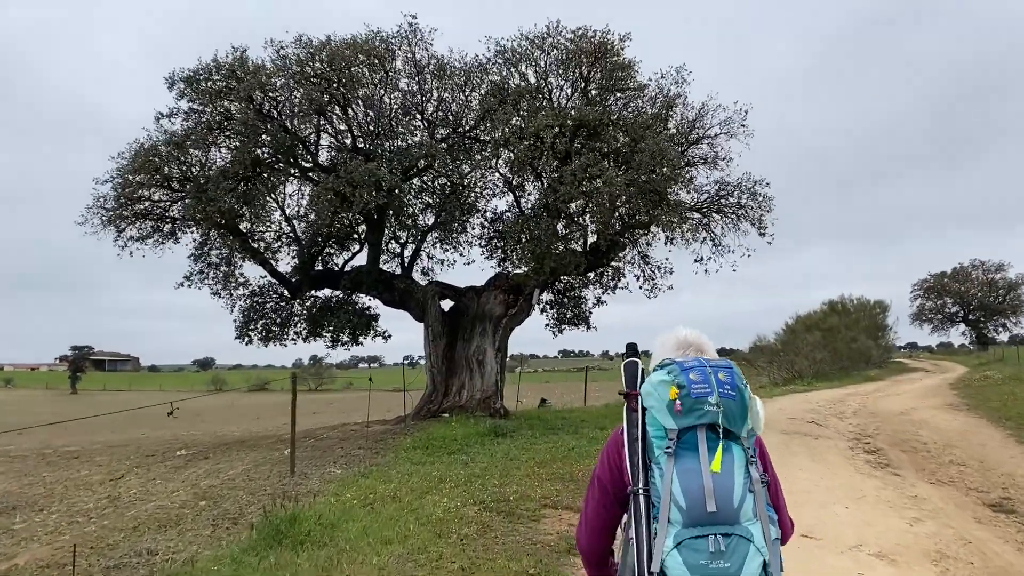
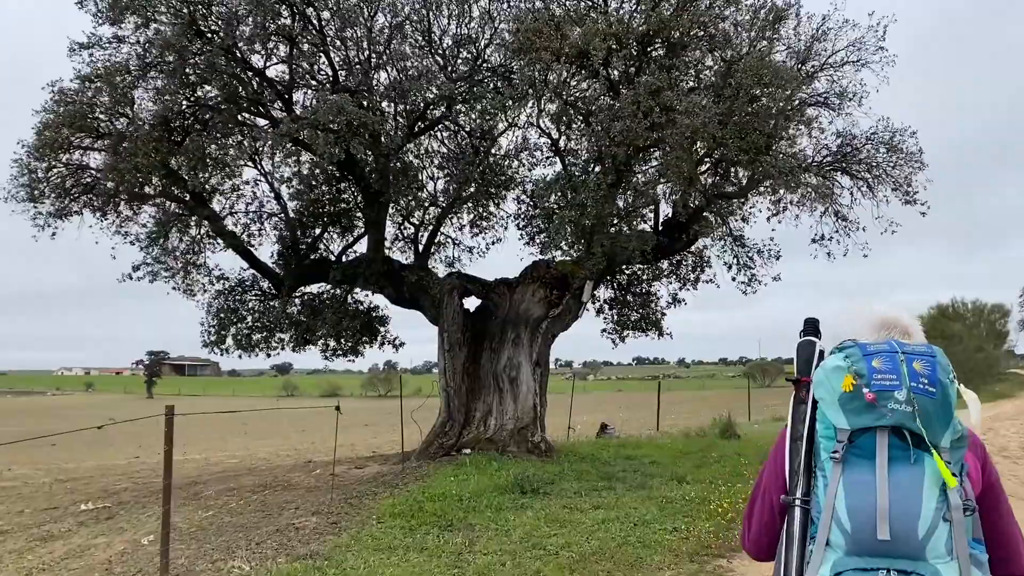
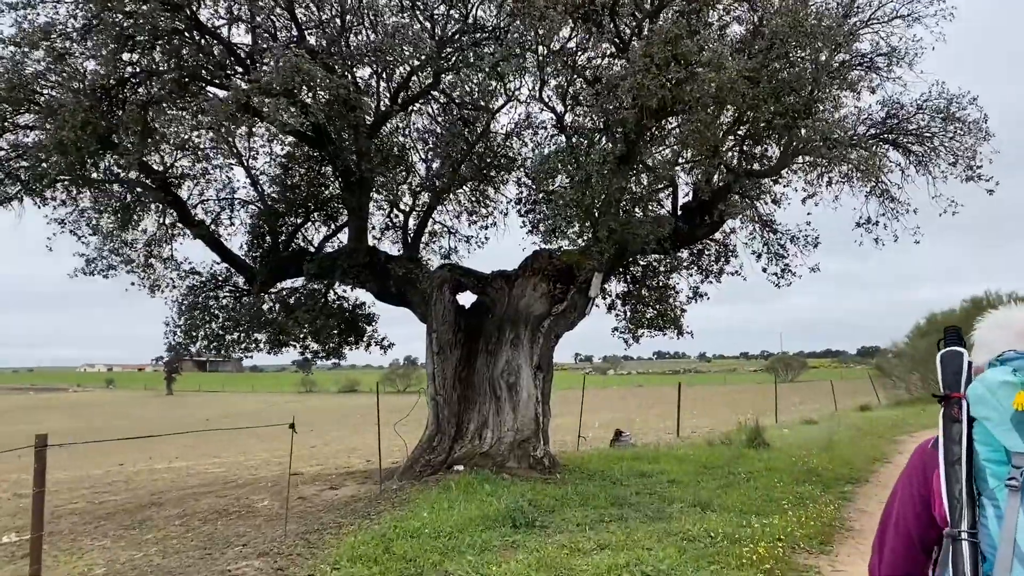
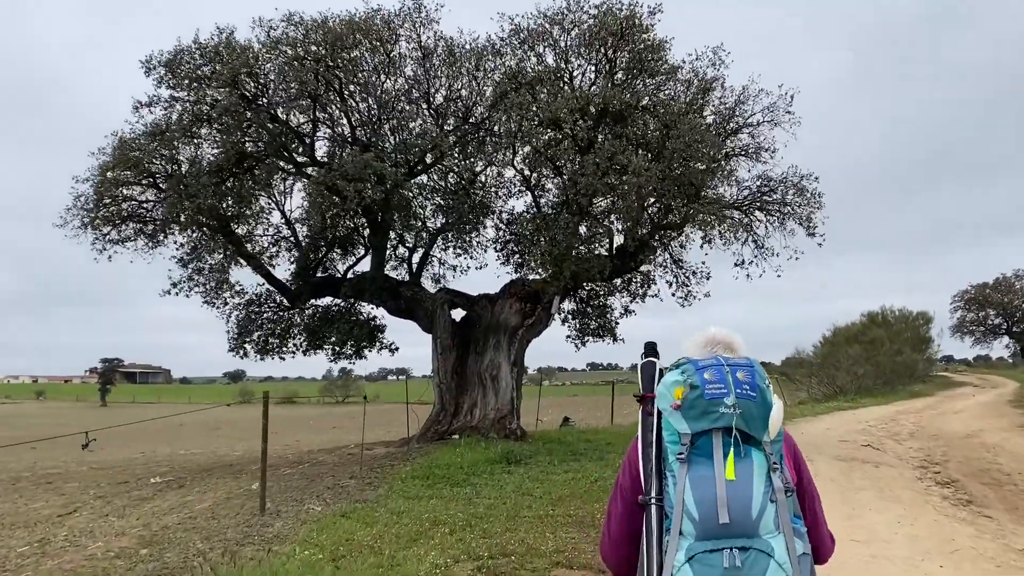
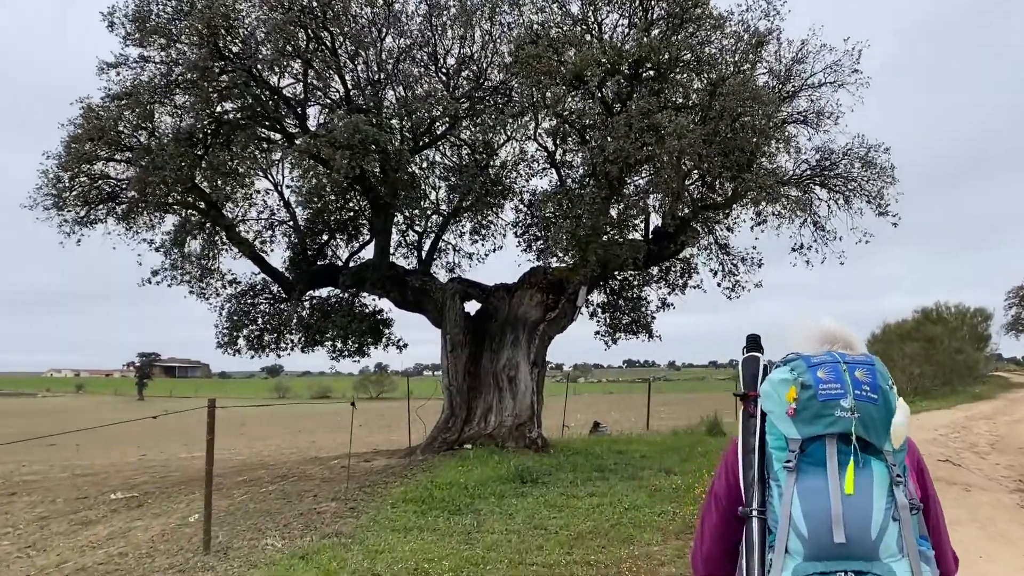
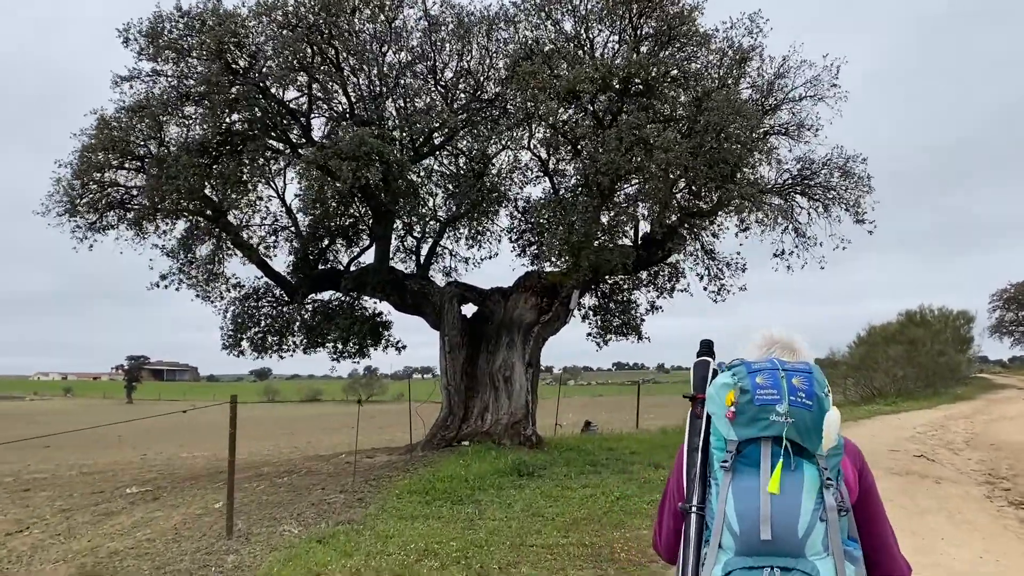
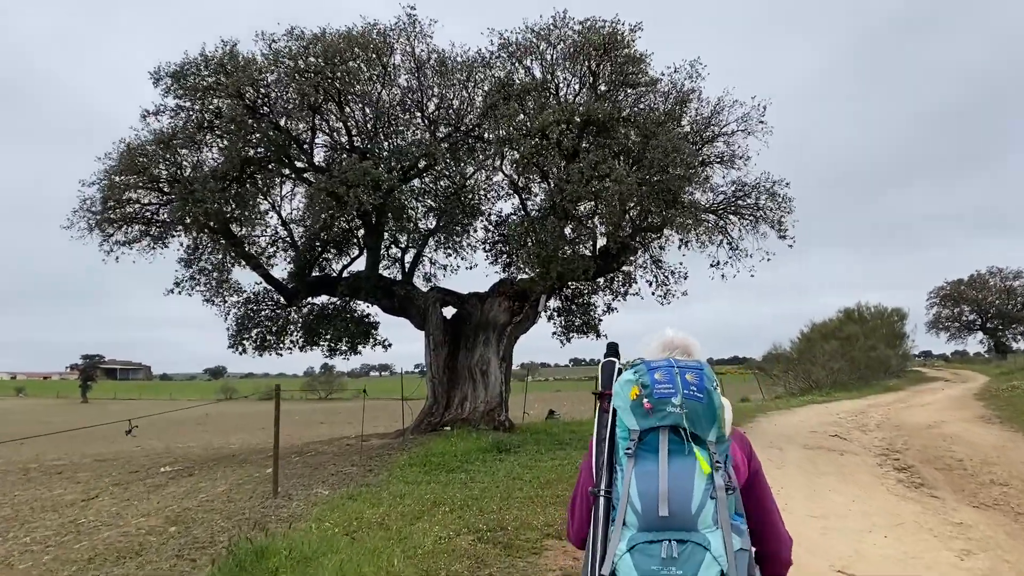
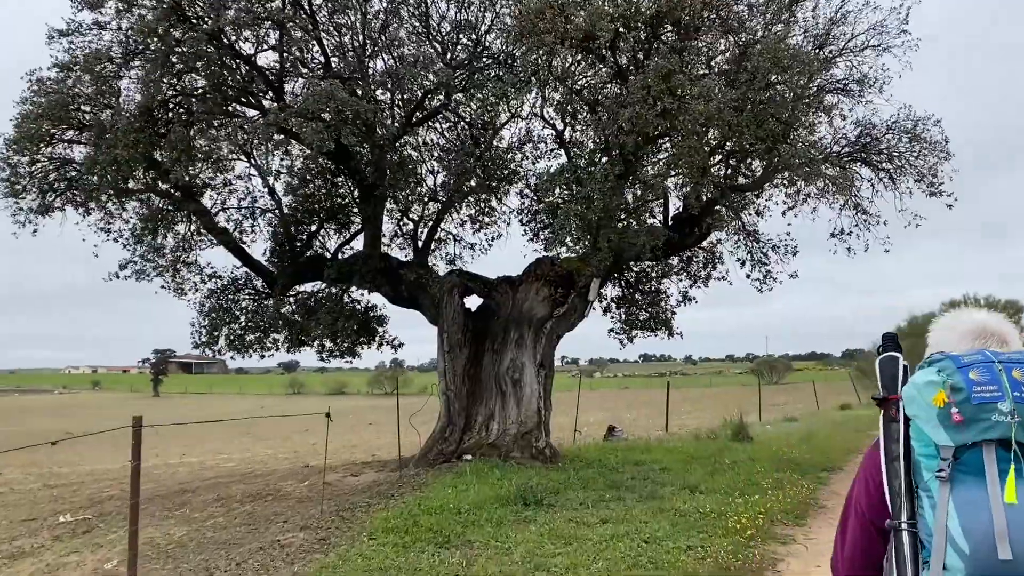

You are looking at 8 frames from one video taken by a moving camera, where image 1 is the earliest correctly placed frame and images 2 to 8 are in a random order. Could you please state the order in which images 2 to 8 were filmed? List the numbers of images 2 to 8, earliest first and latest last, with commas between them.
7, 4, 6, 5, 2, 8, 3
